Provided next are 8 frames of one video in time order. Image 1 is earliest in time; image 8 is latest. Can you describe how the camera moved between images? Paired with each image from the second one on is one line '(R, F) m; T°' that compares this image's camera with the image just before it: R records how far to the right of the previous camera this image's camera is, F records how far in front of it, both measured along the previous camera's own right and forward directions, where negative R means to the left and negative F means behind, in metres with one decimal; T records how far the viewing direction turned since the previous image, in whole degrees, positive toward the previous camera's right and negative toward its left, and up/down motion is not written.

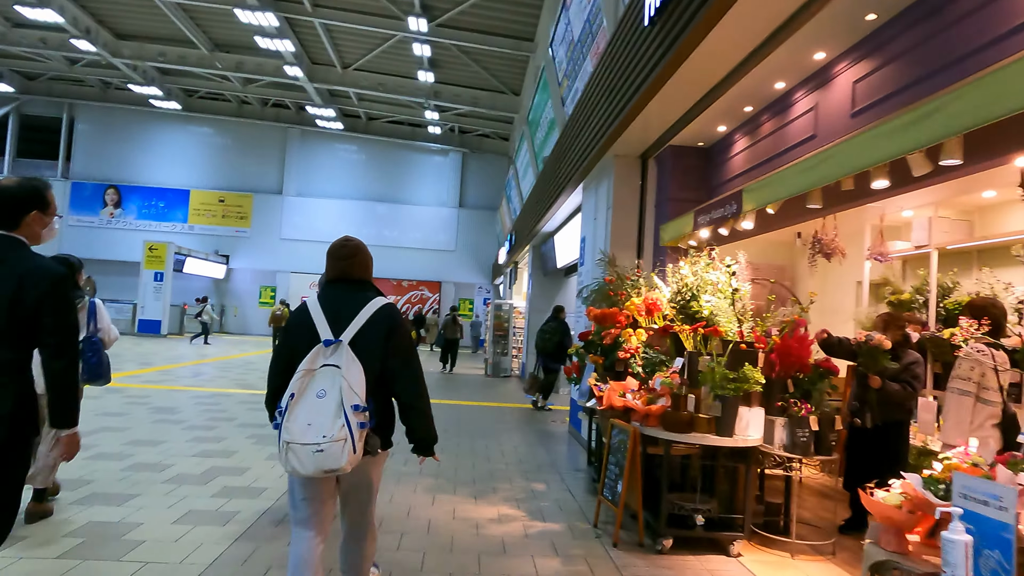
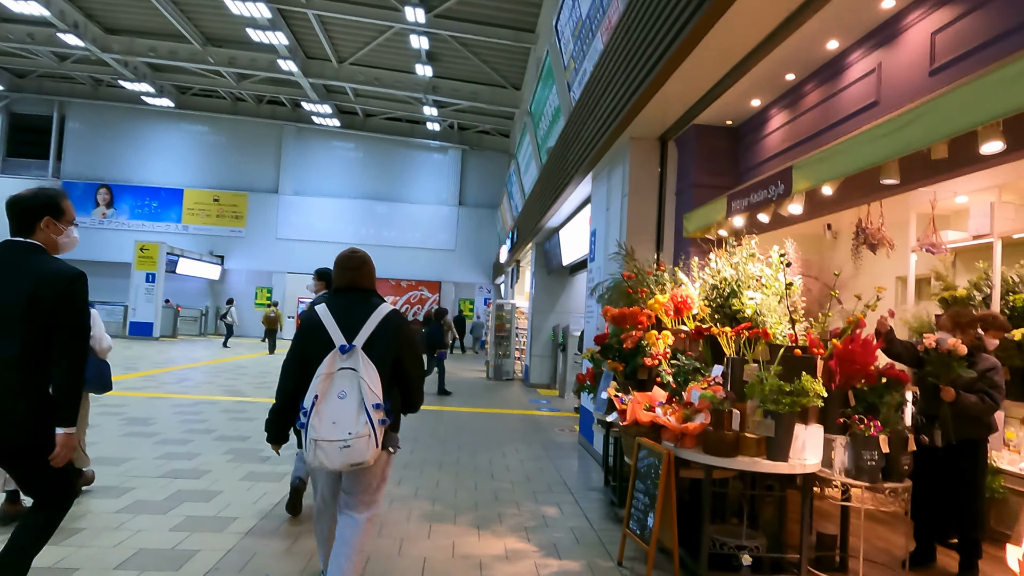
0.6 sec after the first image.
(0.0, +0.5) m; 0°
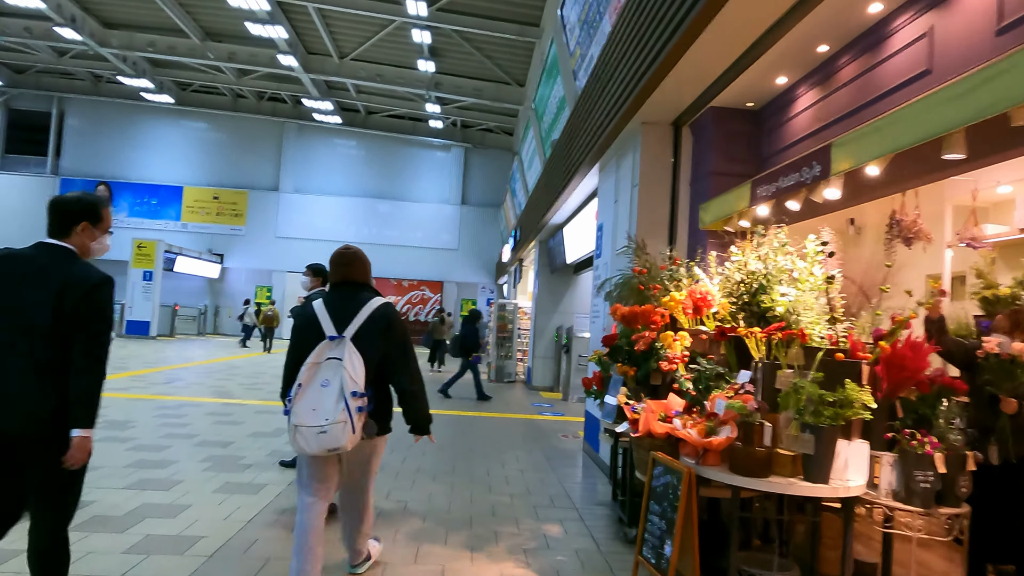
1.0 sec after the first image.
(0.0, +0.3) m; 0°
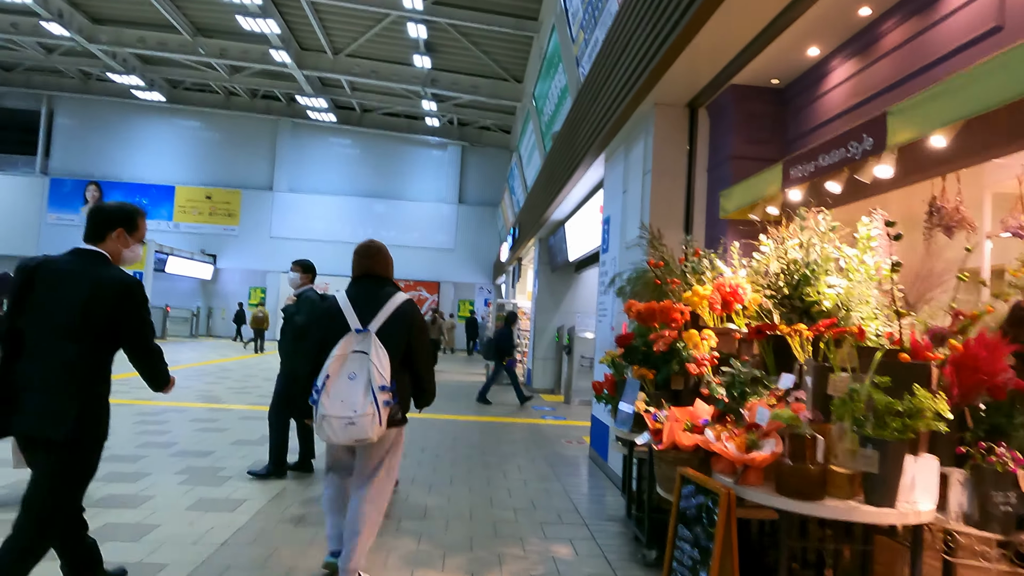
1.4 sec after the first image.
(0.0, +0.3) m; 0°
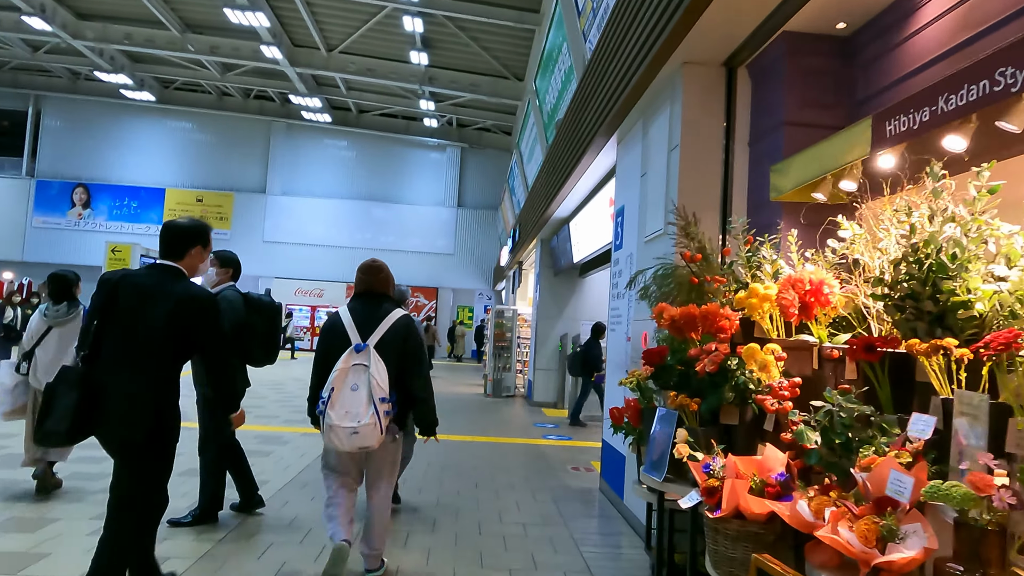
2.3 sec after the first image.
(0.0, +0.7) m; 0°
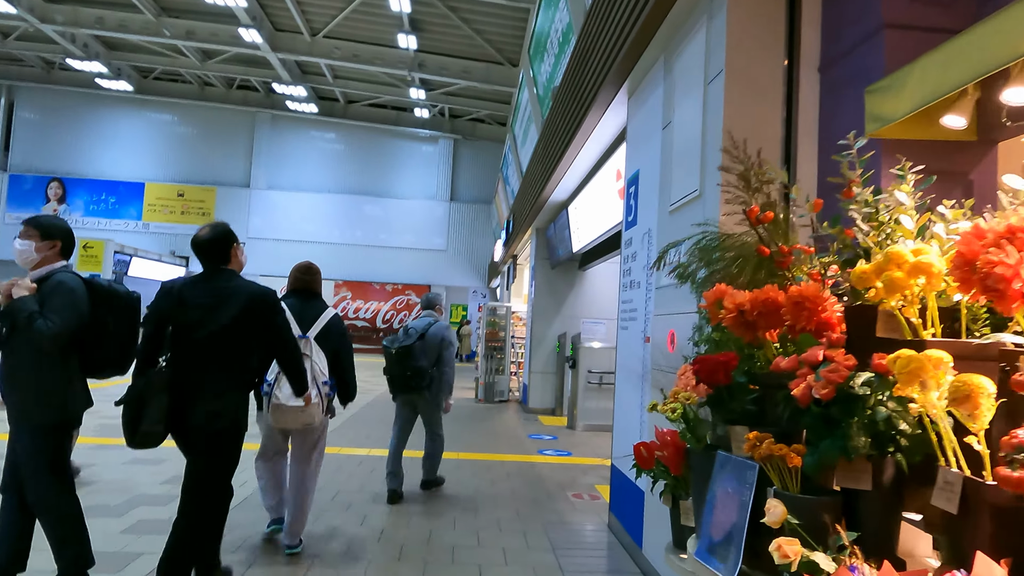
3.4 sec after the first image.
(+0.1, +0.9) m; 0°
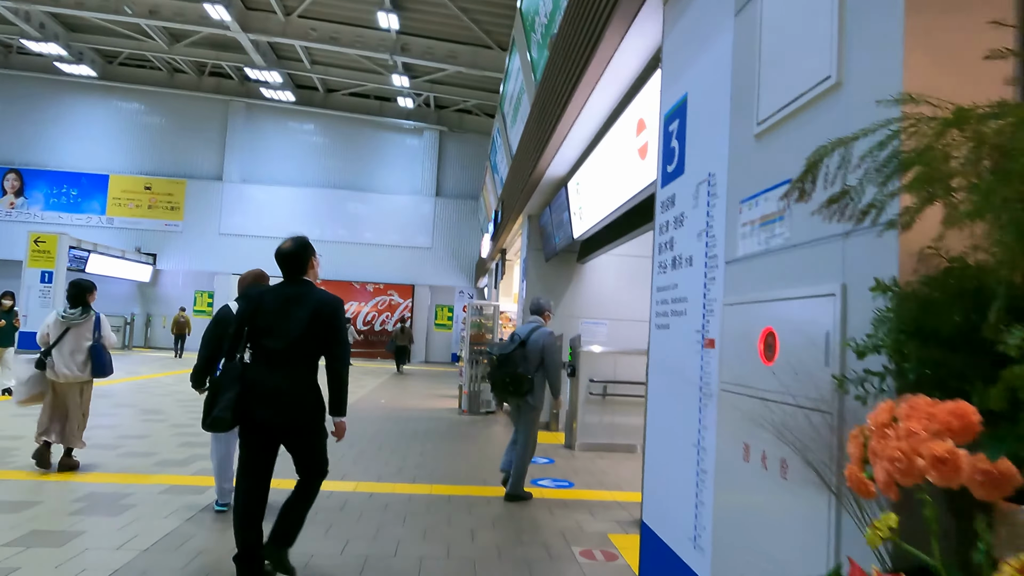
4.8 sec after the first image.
(0.0, +1.1) m; +1°
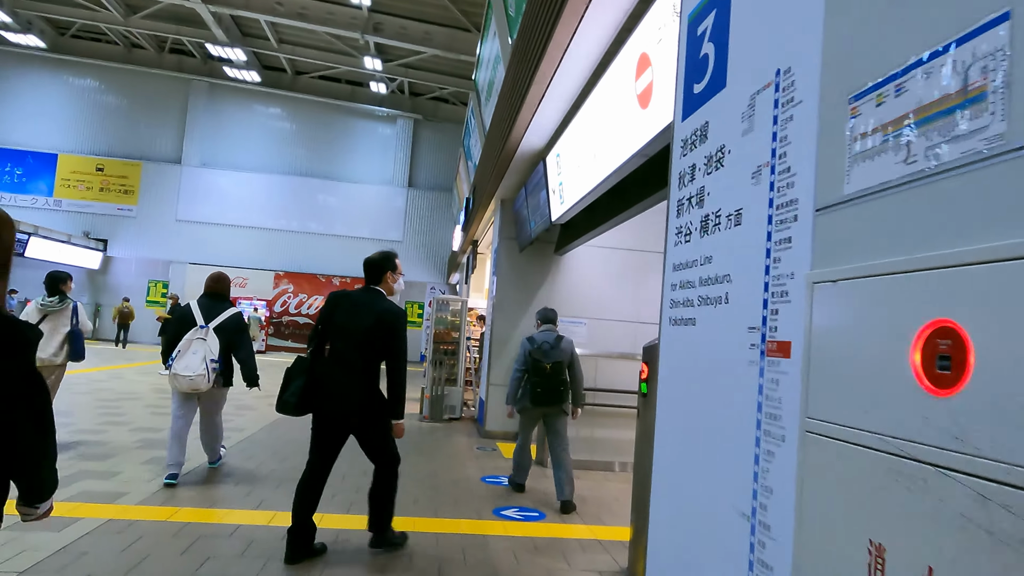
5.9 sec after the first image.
(+0.1, +0.8) m; +2°
